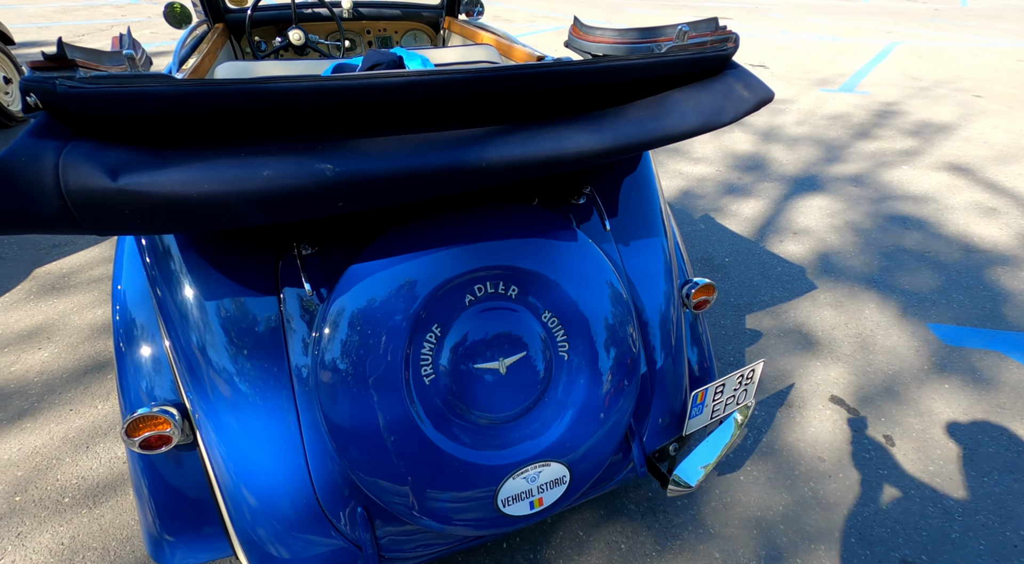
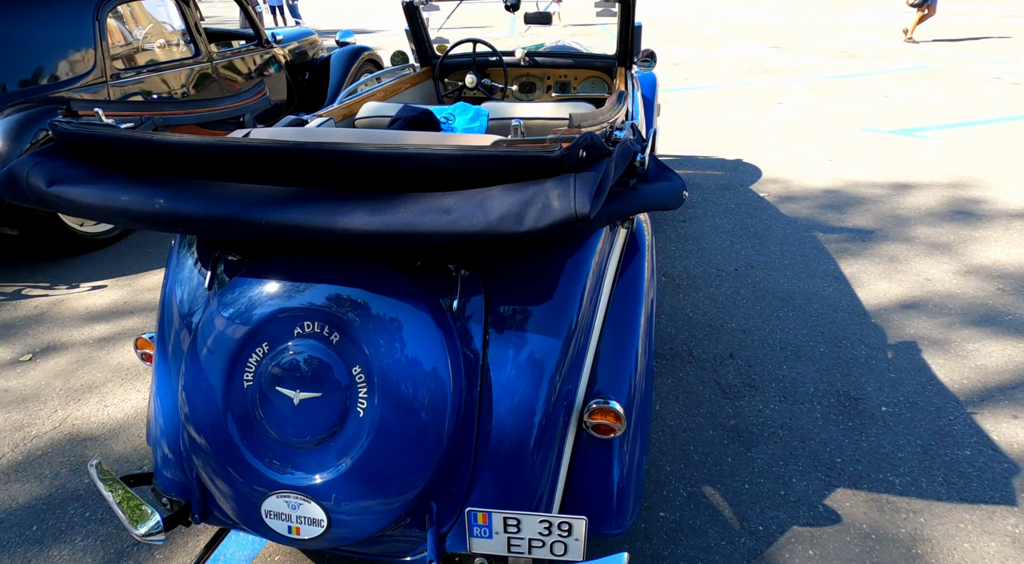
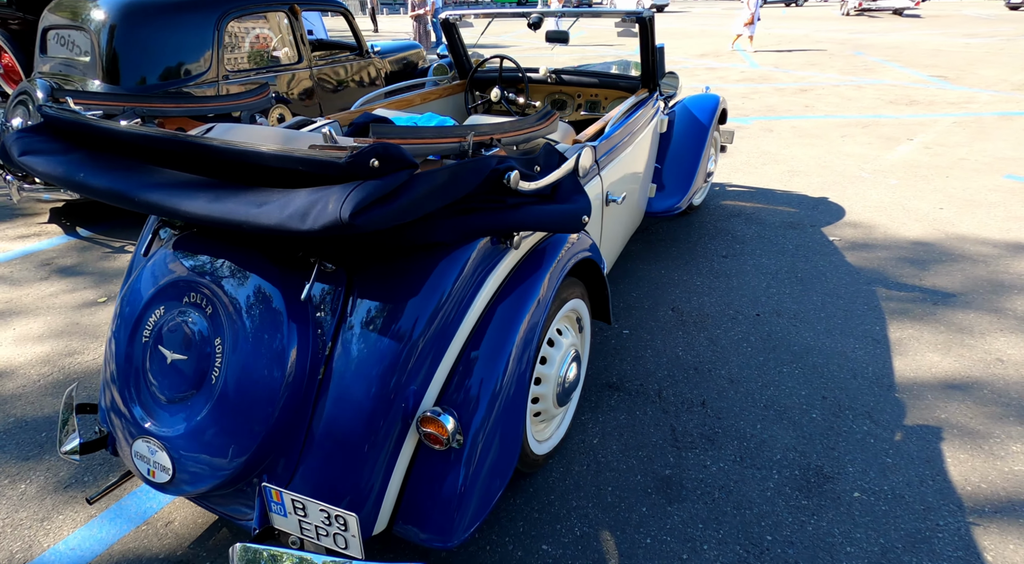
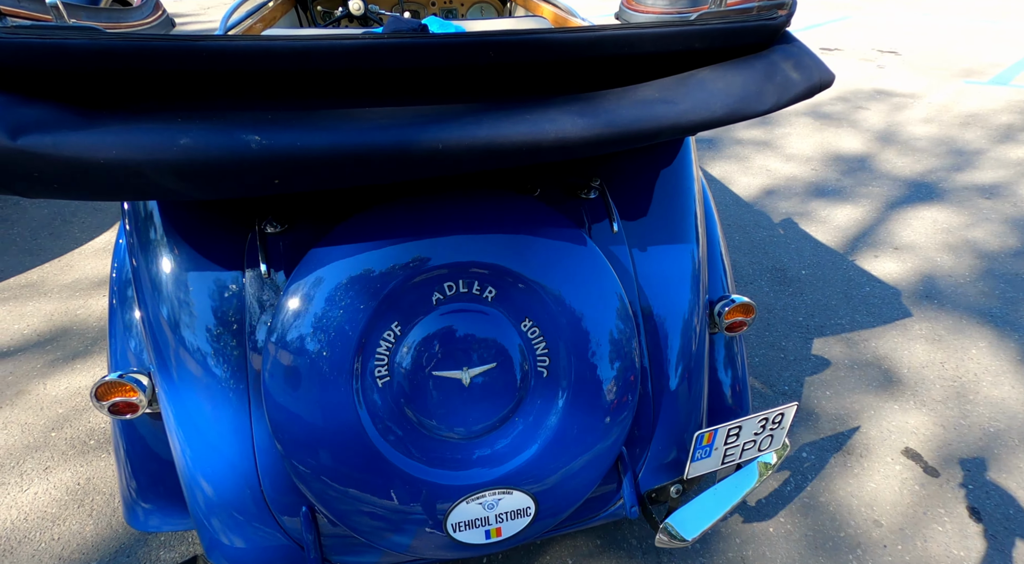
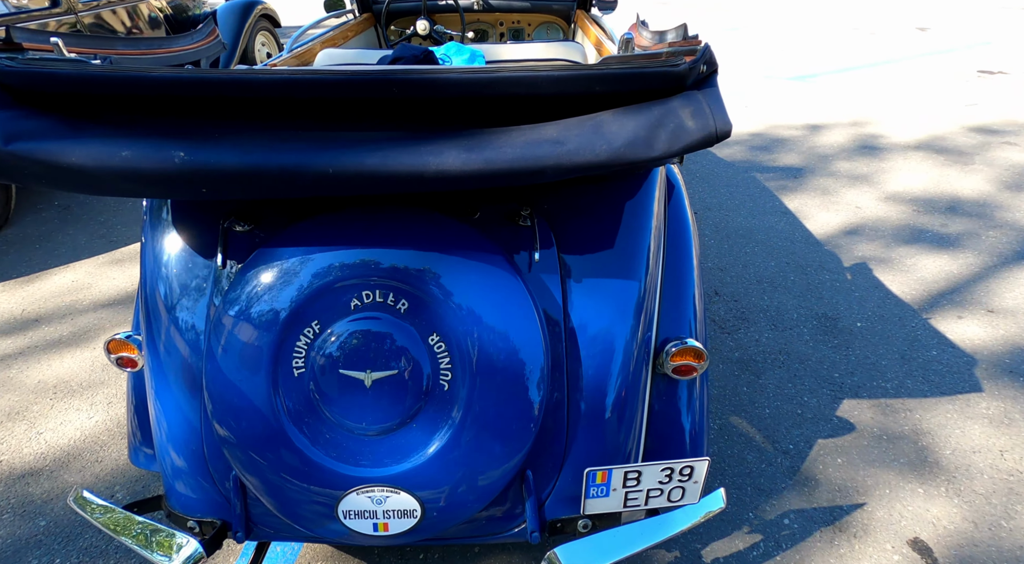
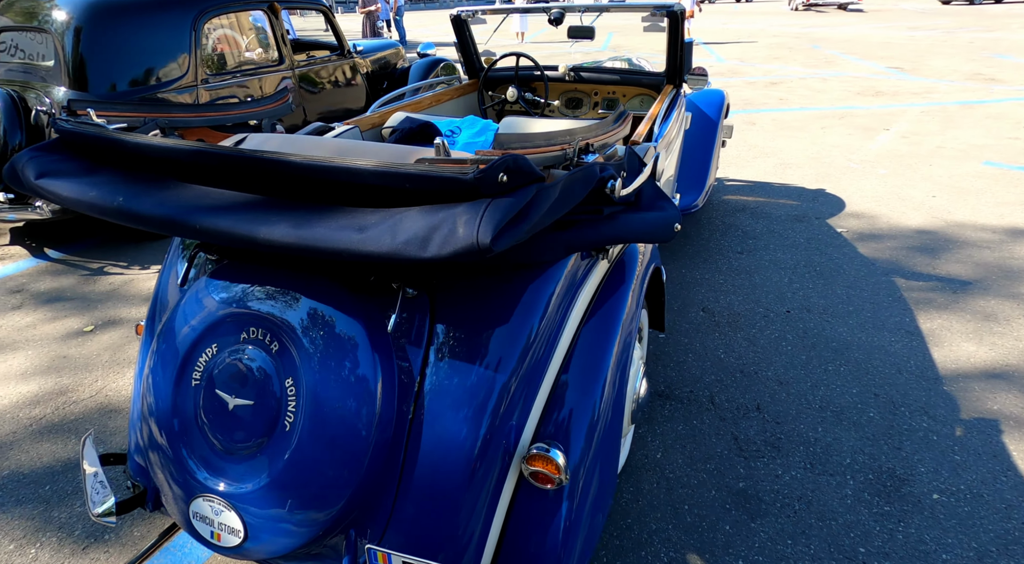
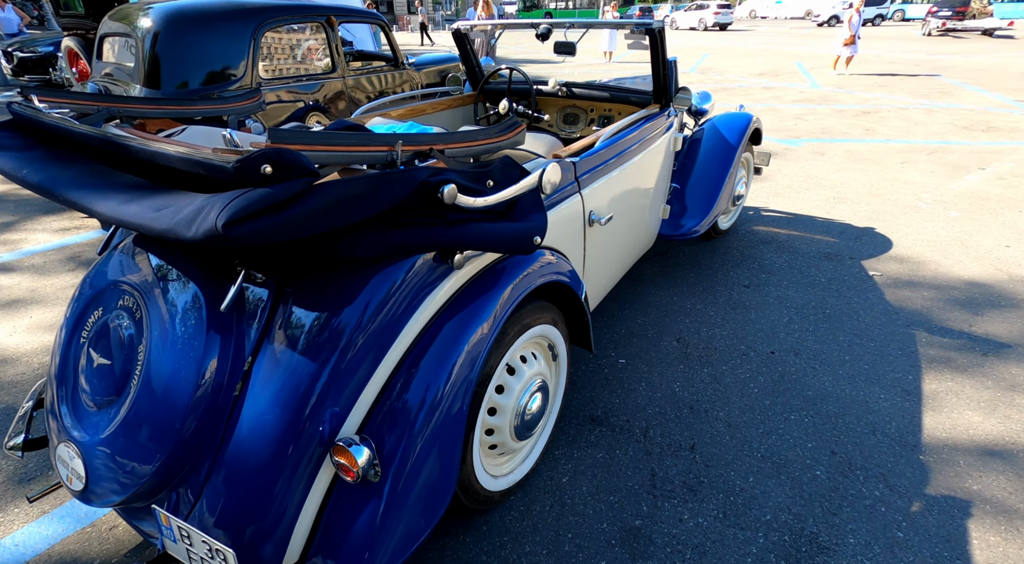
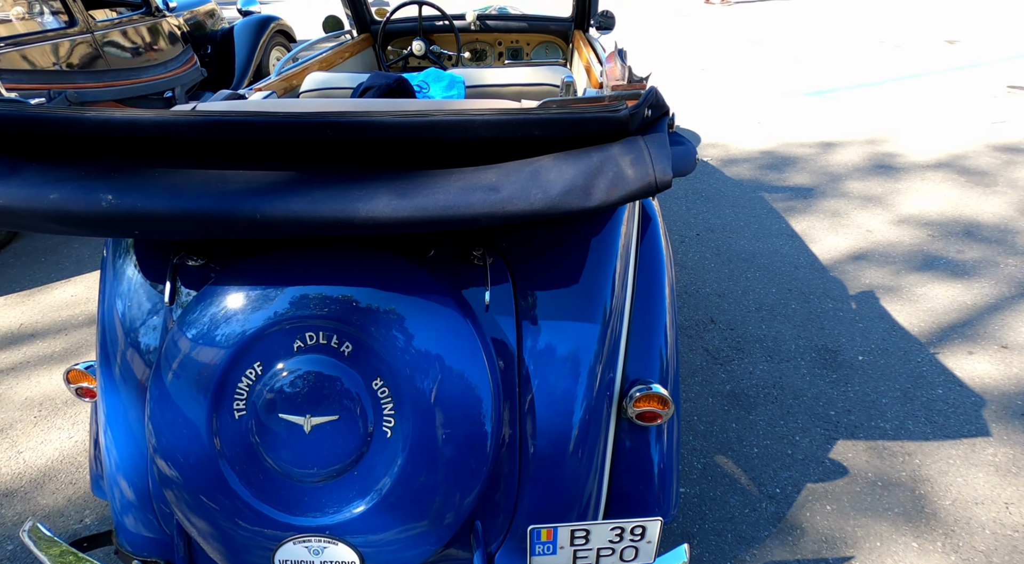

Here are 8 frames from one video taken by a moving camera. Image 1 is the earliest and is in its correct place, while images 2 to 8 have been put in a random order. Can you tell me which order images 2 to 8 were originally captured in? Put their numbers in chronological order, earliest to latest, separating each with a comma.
4, 5, 8, 2, 6, 3, 7
